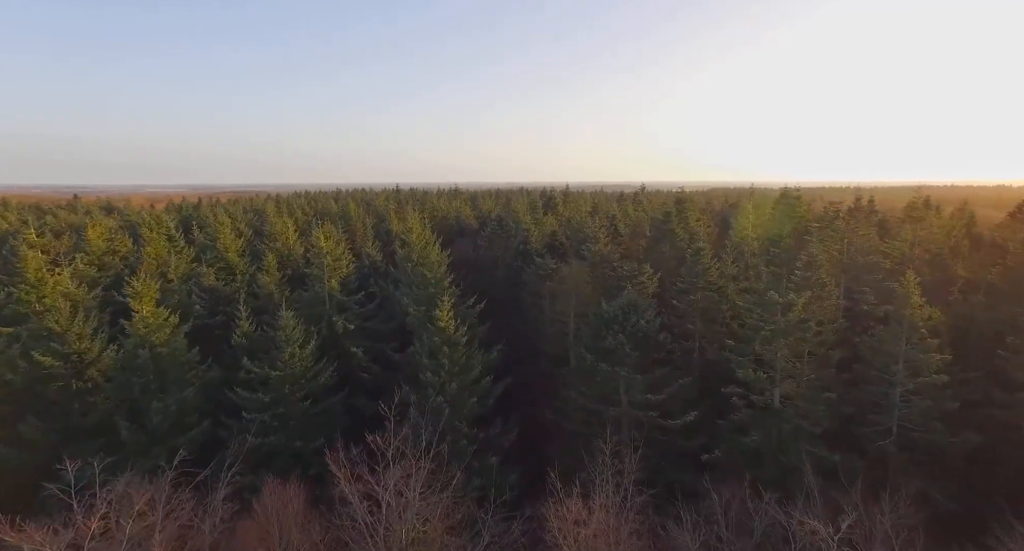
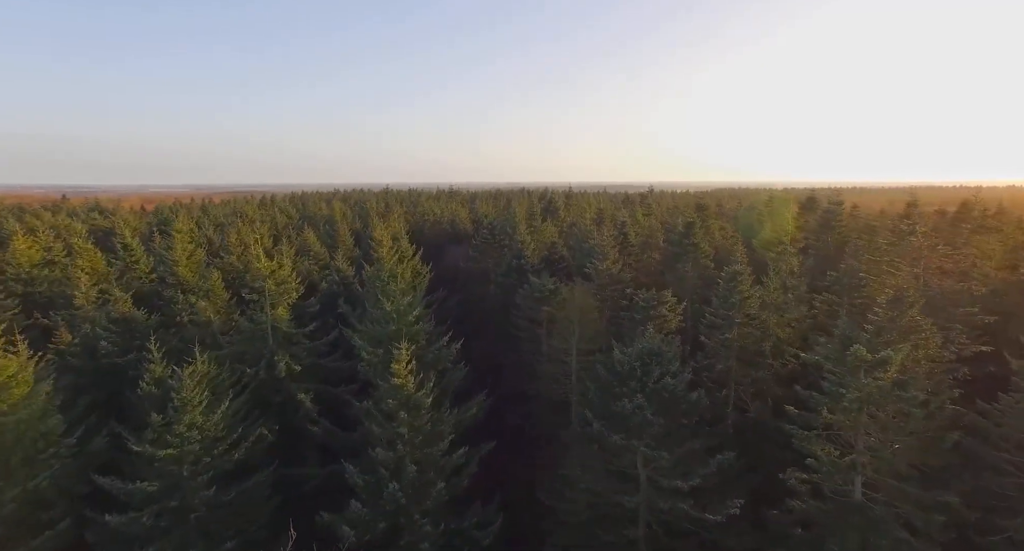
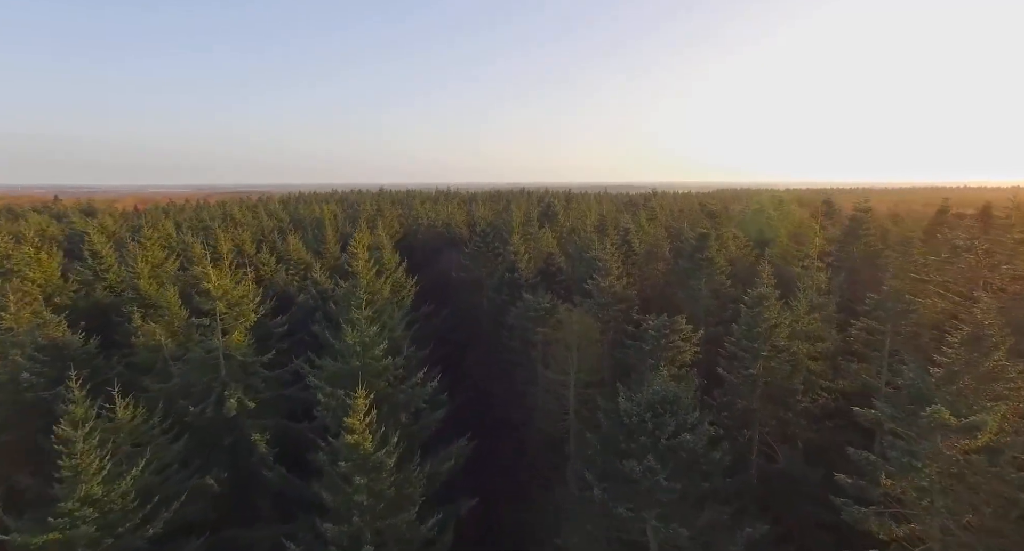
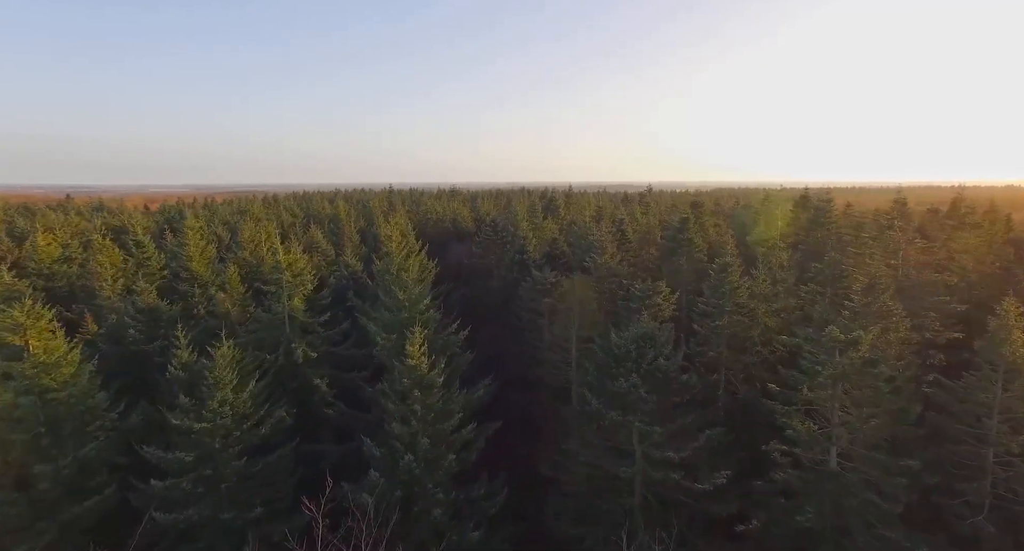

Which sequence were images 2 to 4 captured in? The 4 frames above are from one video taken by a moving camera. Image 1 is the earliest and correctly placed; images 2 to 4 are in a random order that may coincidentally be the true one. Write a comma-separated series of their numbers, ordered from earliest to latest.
4, 2, 3
